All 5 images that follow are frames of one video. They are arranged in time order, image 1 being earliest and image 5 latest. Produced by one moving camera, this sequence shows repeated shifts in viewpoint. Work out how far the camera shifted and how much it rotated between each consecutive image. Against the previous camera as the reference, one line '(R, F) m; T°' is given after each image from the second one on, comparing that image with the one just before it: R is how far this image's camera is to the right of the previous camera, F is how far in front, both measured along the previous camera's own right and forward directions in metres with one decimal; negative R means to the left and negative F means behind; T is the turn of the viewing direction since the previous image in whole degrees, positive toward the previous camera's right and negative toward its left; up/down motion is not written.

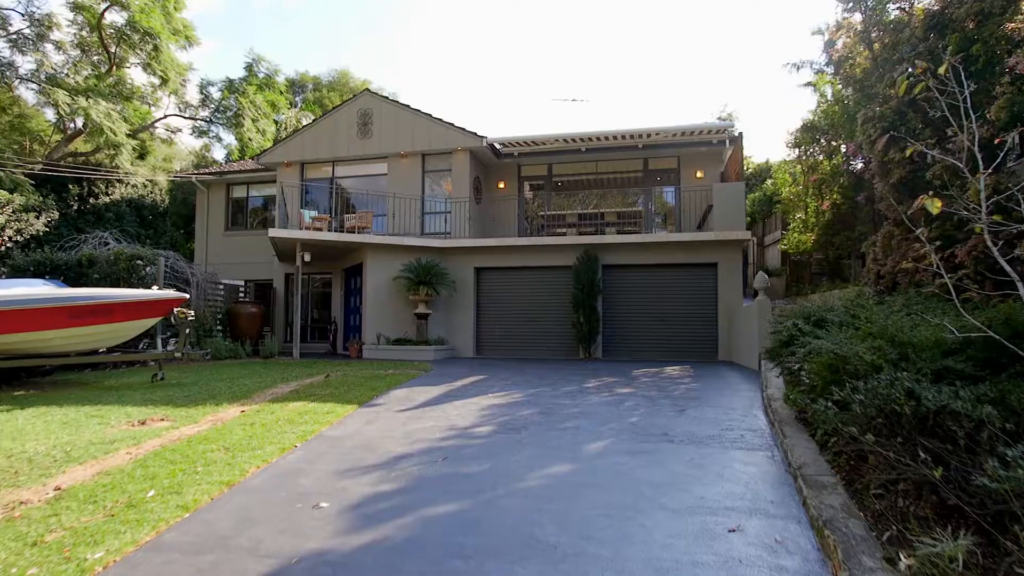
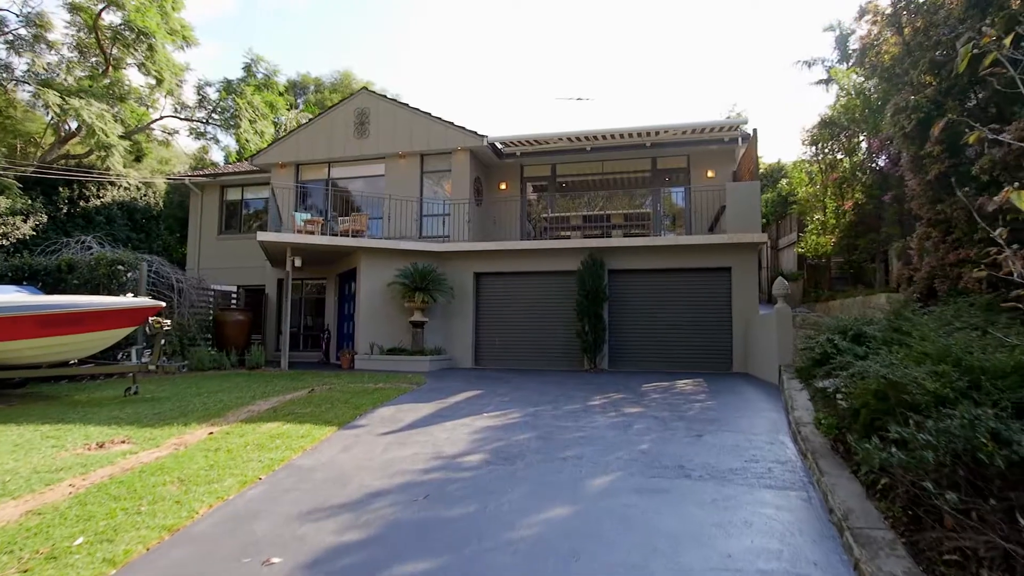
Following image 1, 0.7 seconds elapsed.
(+0.1, +0.7) m; -1°
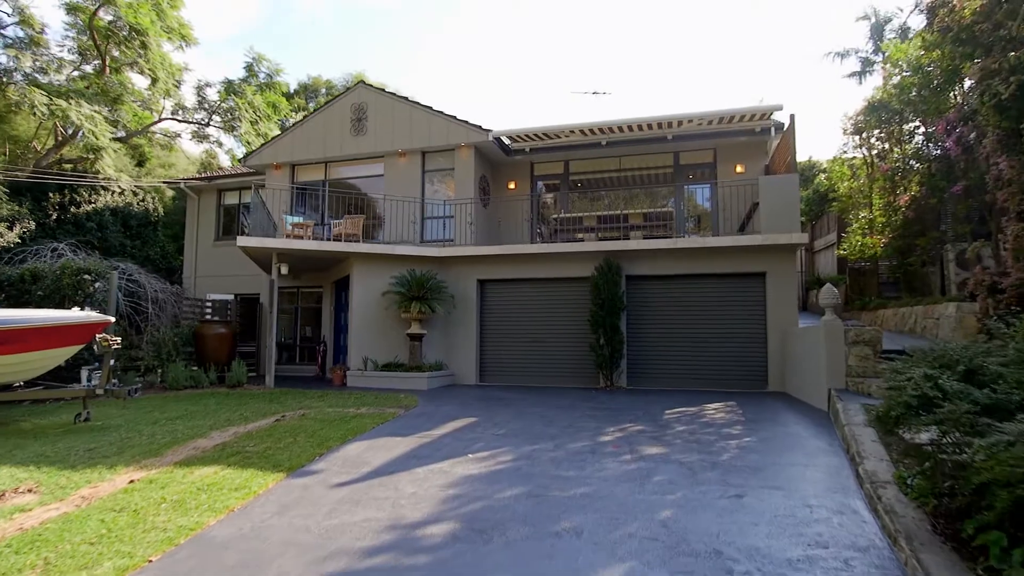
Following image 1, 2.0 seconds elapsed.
(+0.3, +1.2) m; -2°
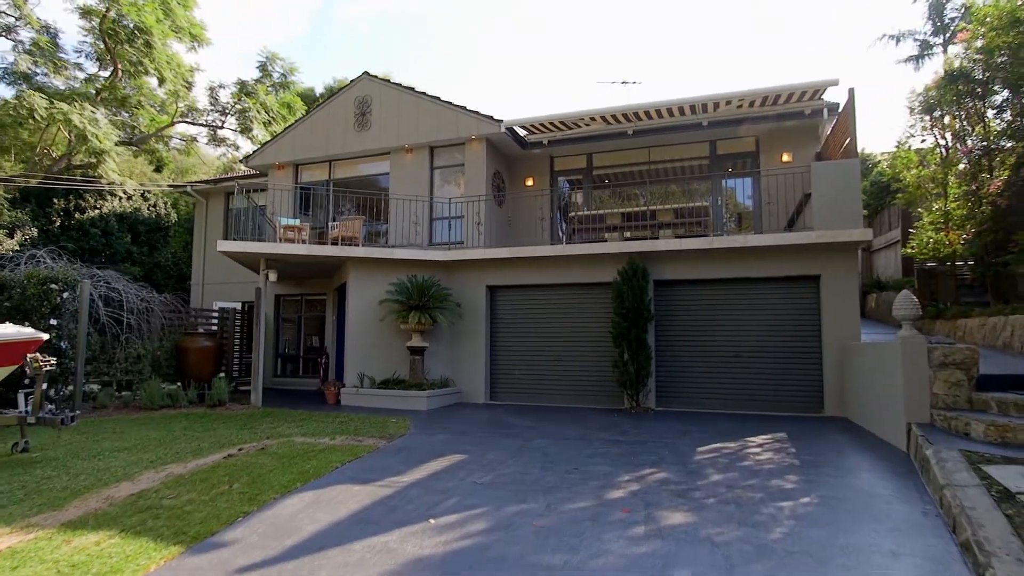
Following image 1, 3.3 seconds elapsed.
(+0.4, +1.3) m; -4°
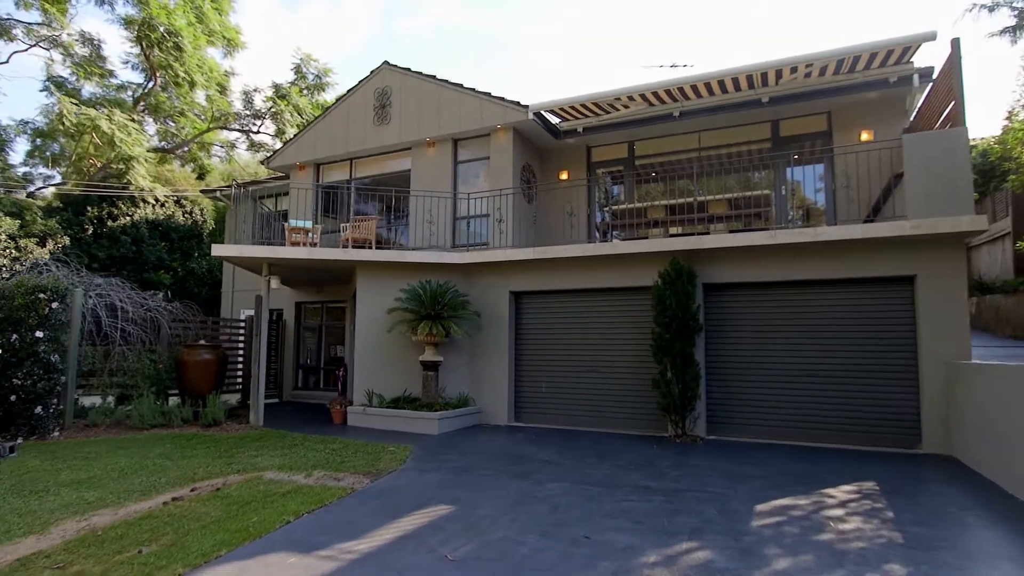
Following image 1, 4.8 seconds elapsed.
(+0.5, +1.3) m; -6°
